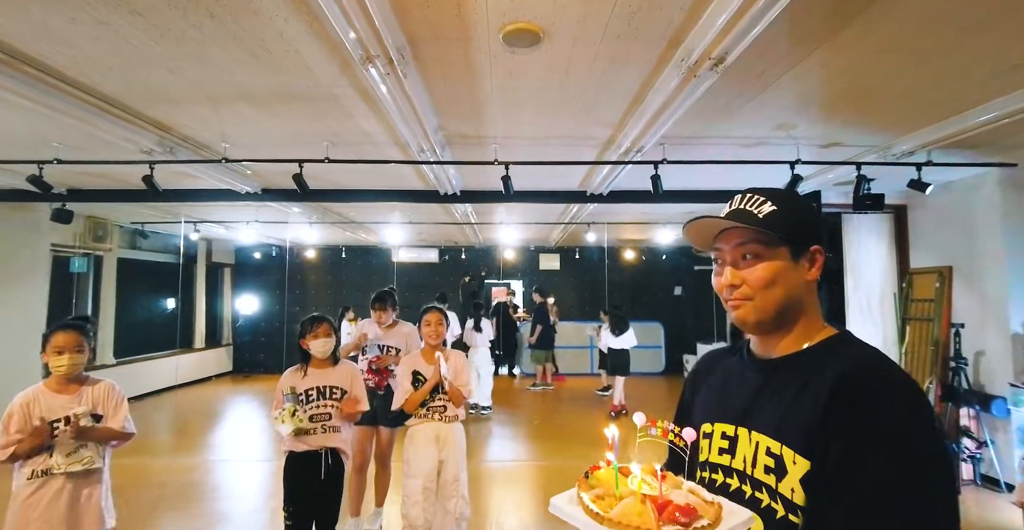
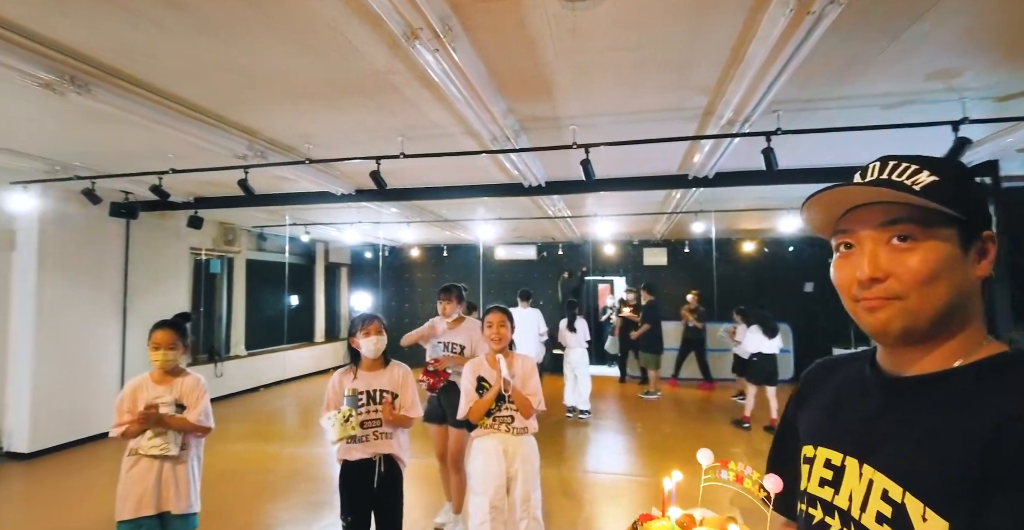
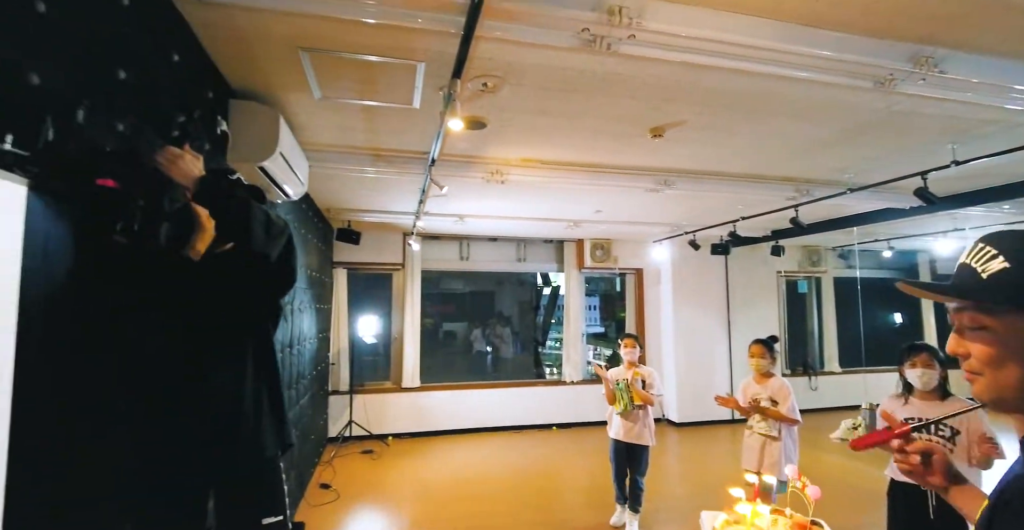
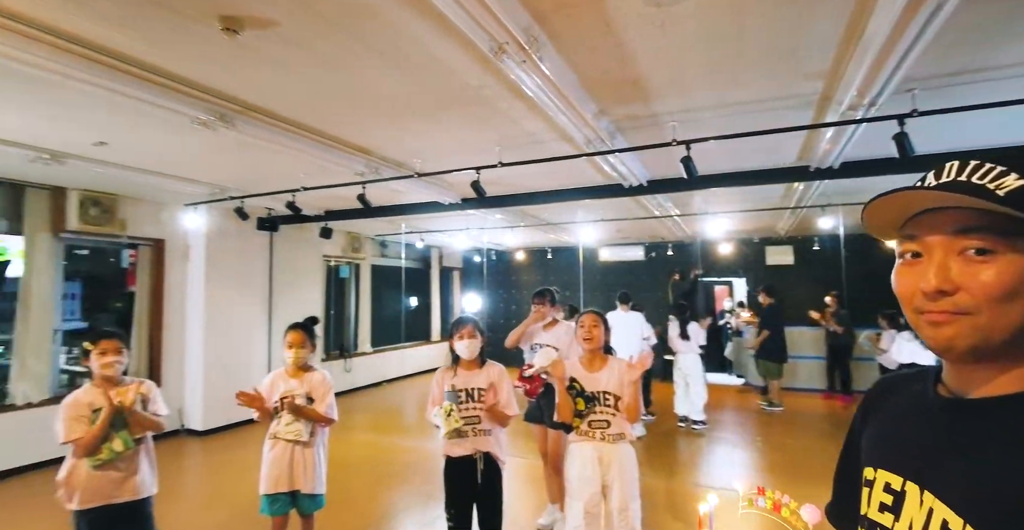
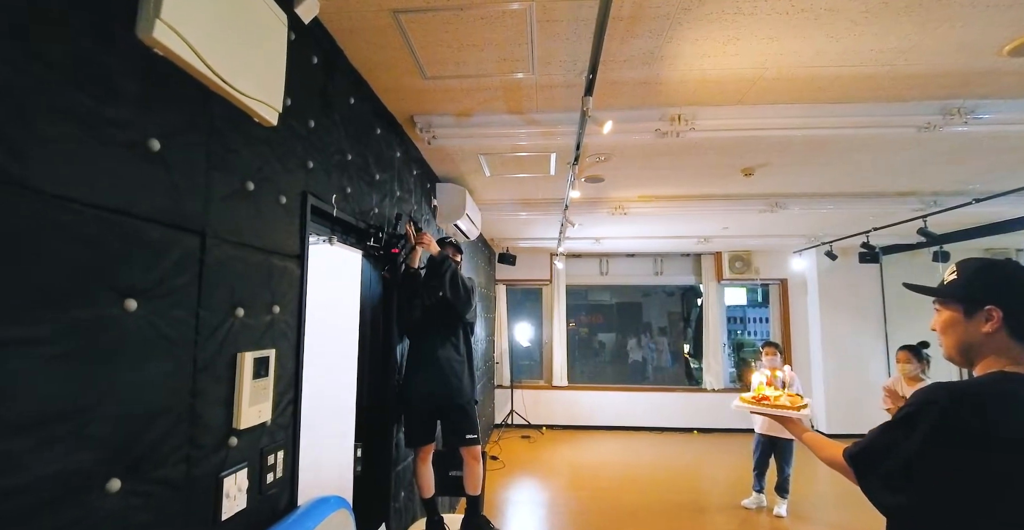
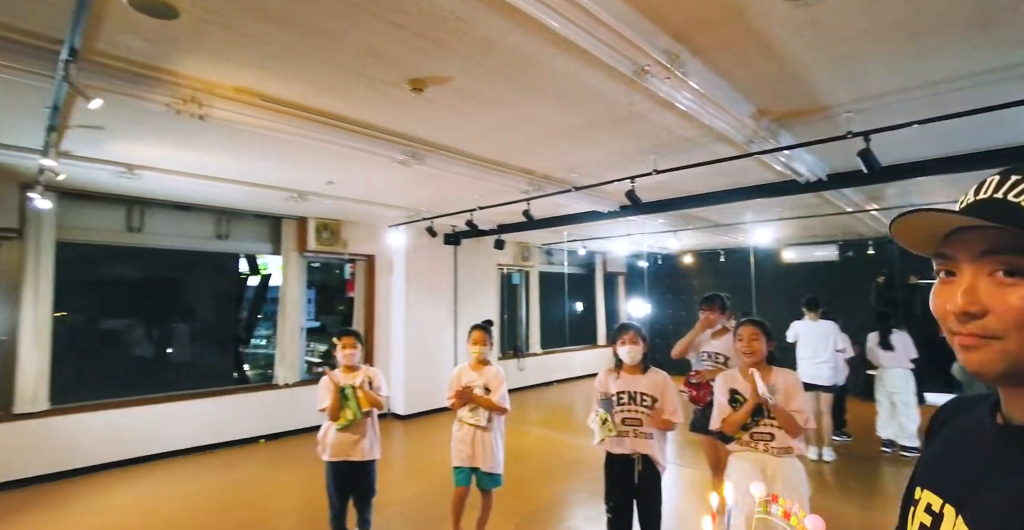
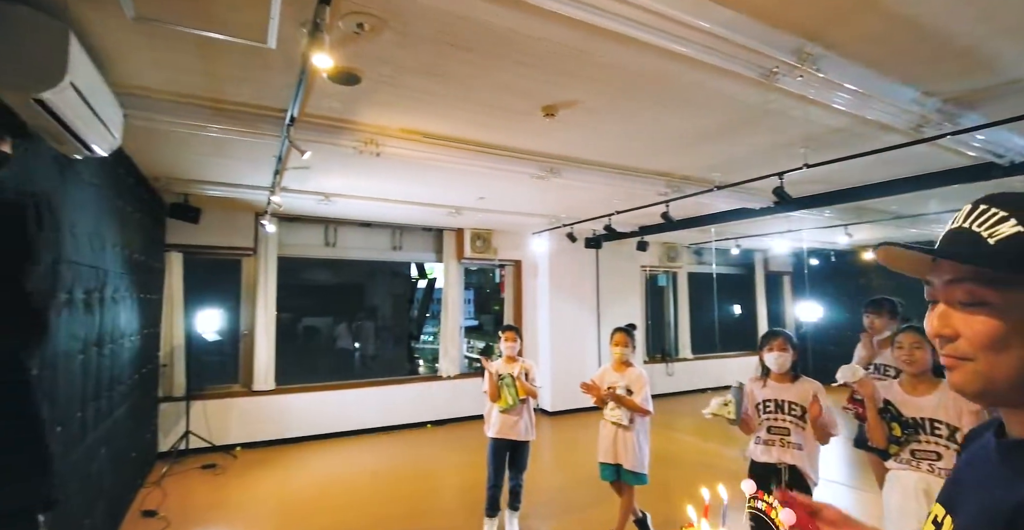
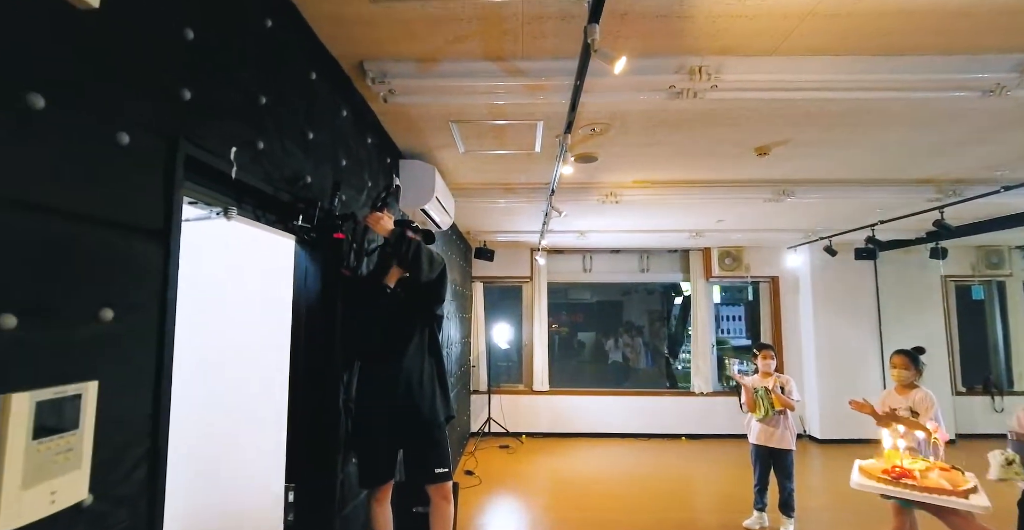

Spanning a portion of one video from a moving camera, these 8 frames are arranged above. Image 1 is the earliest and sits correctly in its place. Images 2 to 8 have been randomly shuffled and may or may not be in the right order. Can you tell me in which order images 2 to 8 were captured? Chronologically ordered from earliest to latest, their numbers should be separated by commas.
2, 4, 6, 7, 3, 8, 5
